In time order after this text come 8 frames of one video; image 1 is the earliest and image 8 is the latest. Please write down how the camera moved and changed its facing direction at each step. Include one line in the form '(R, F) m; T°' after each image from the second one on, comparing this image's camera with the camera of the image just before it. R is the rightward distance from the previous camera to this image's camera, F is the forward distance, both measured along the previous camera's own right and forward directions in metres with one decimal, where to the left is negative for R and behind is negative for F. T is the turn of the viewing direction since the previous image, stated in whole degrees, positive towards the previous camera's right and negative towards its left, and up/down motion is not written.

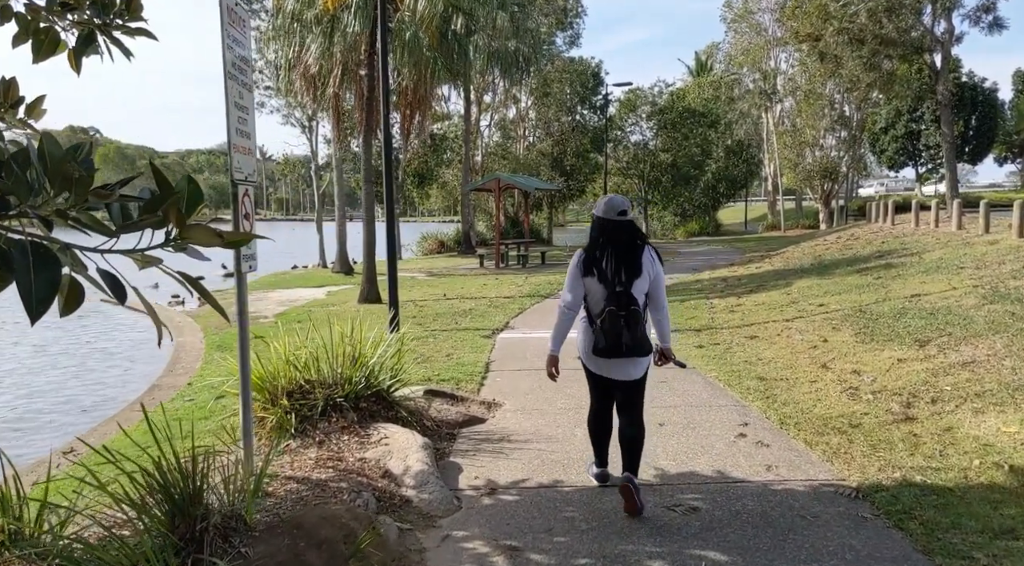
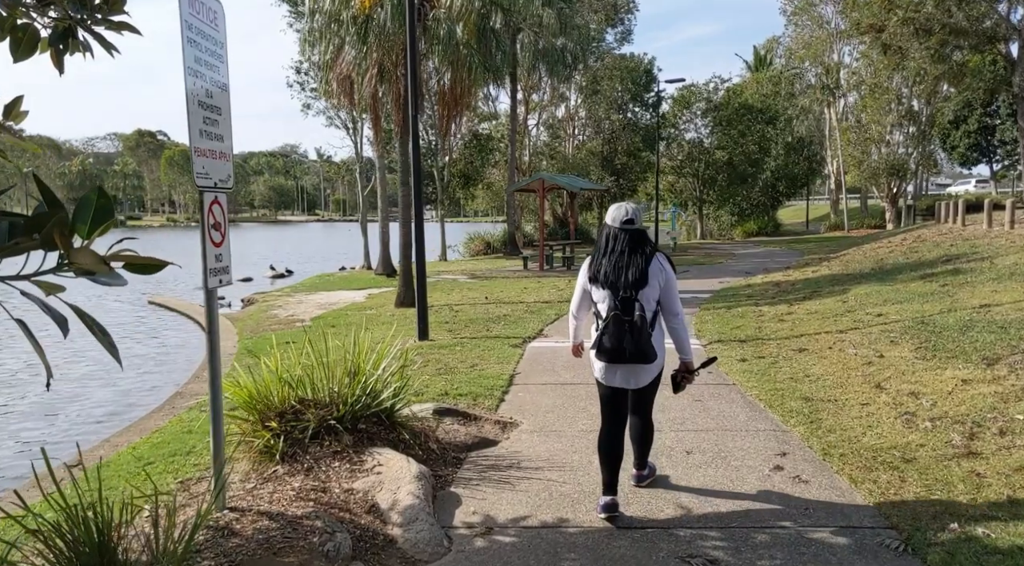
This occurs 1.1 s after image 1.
(+0.3, +0.5) m; -4°
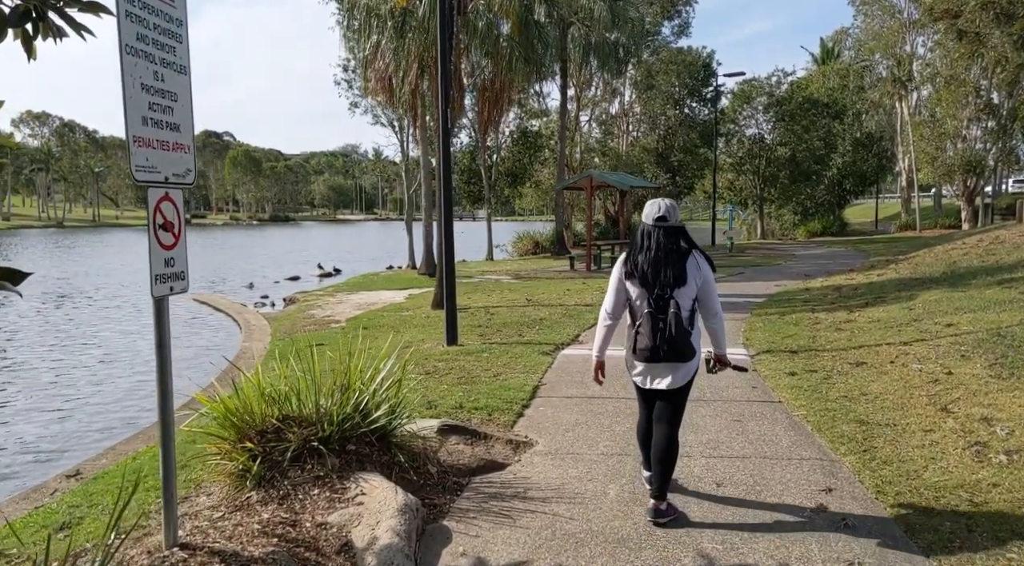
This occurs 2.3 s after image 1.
(+0.3, +0.6) m; -4°
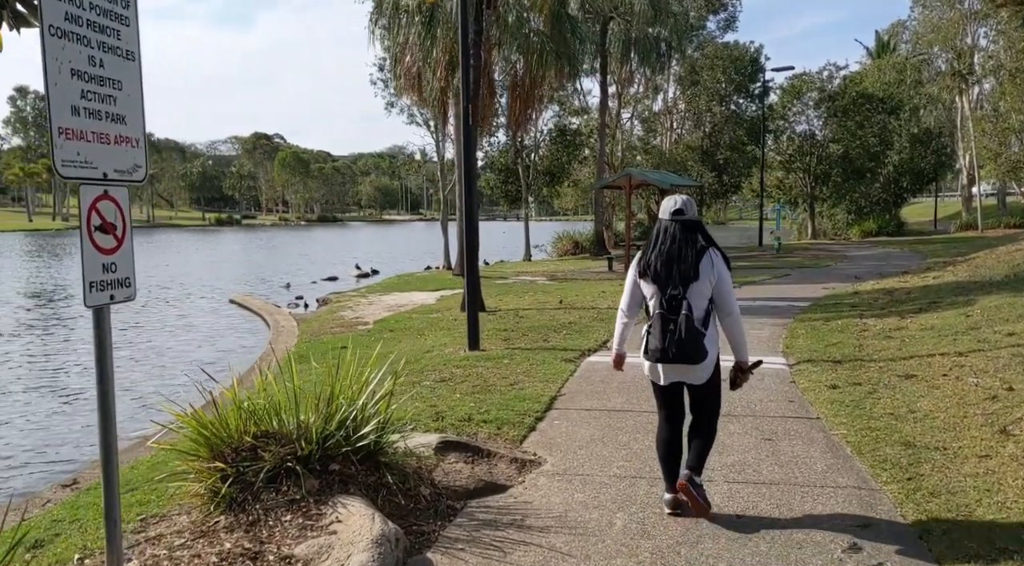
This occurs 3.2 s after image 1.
(+0.3, +0.5) m; -3°
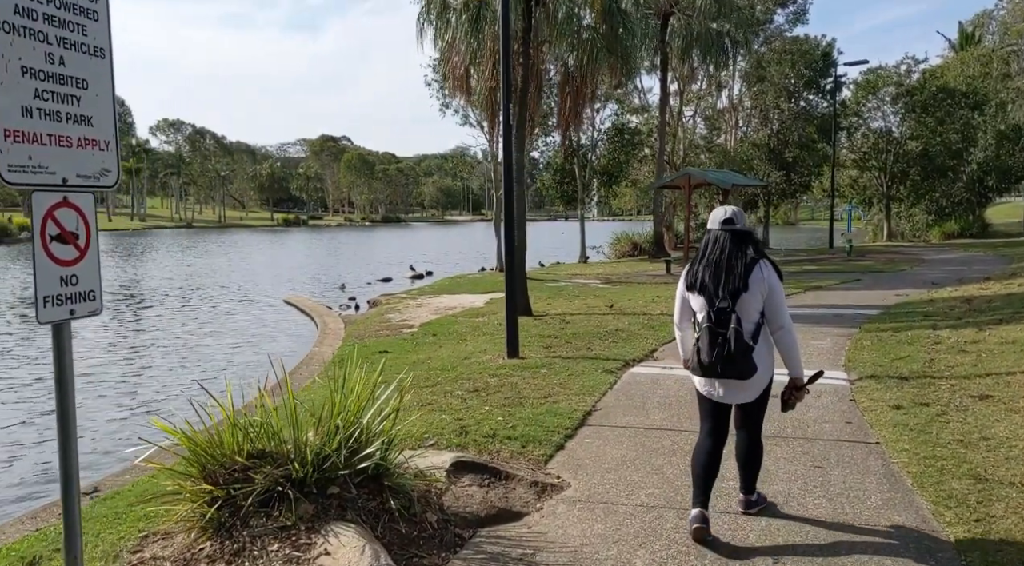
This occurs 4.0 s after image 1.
(+0.3, +0.4) m; -5°
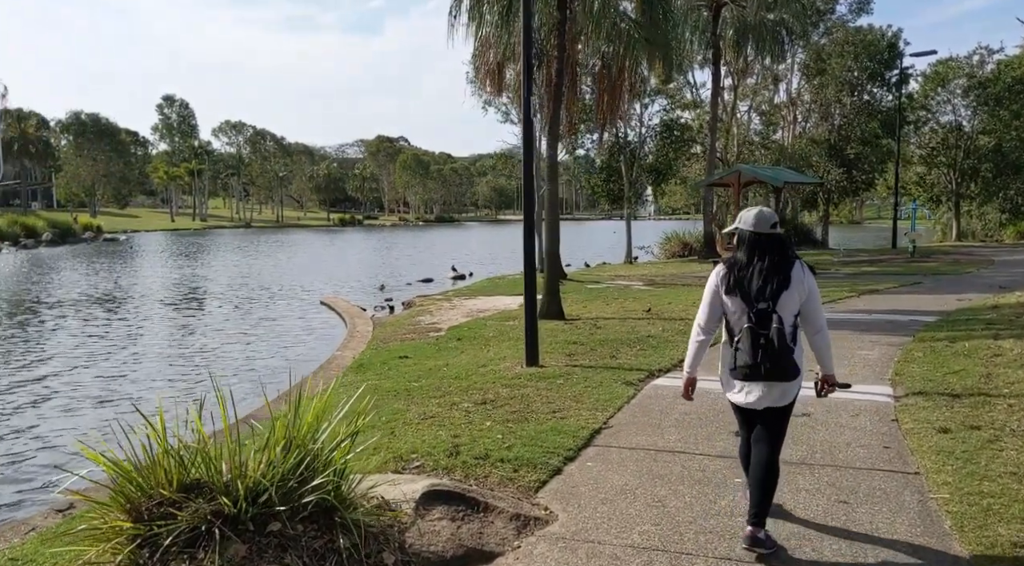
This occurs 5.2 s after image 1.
(+0.4, +0.5) m; -4°
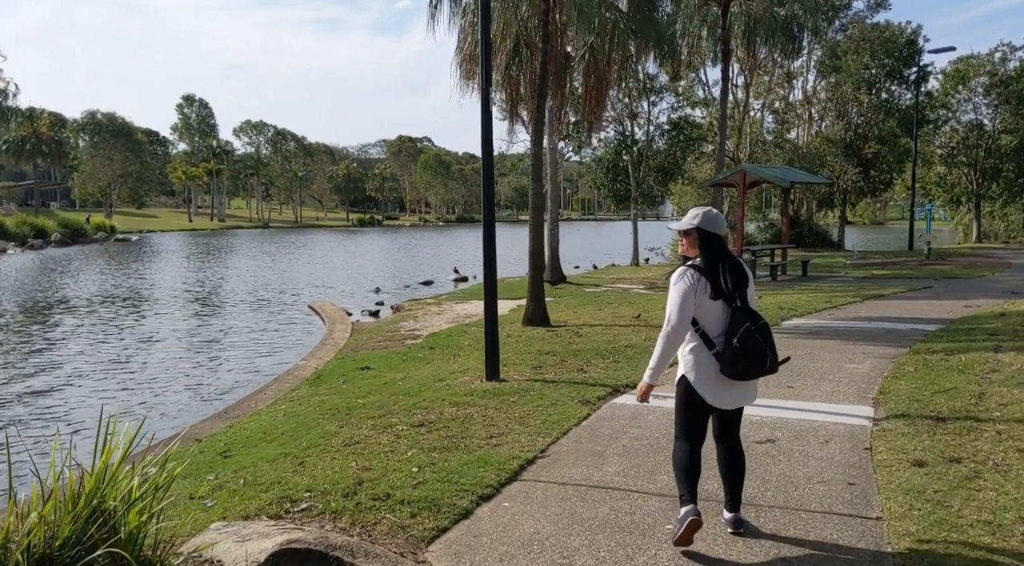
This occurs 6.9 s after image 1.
(+0.7, +0.7) m; -2°
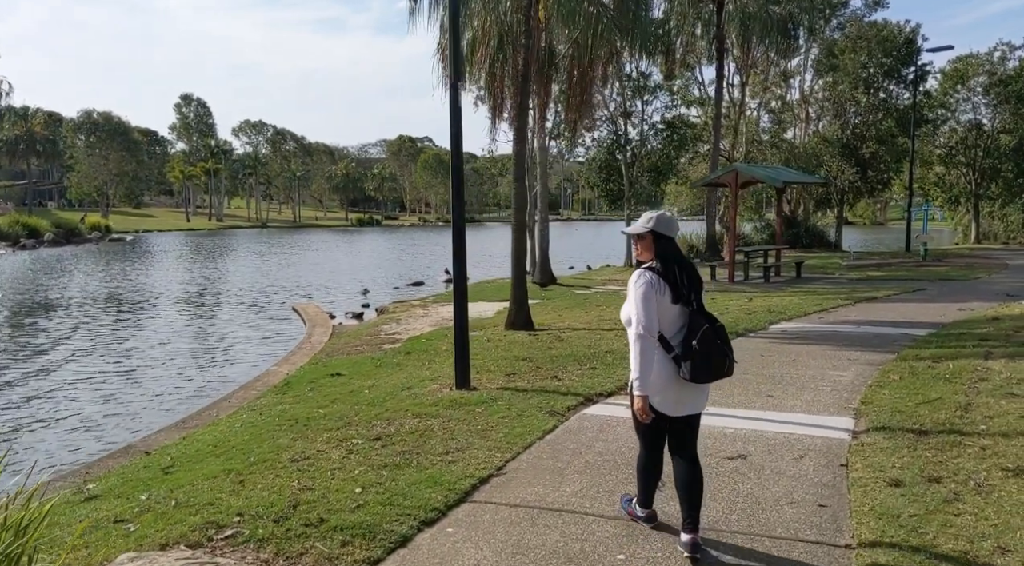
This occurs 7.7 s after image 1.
(+0.3, +0.3) m; 0°
